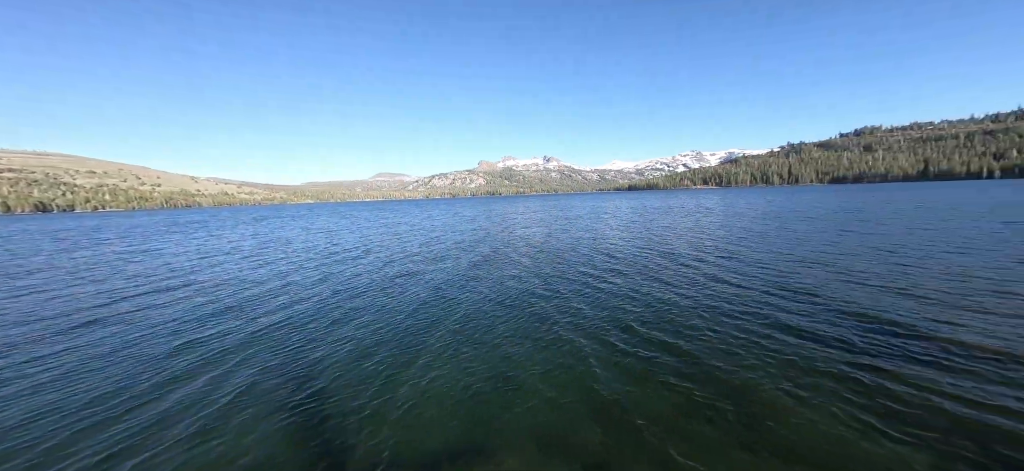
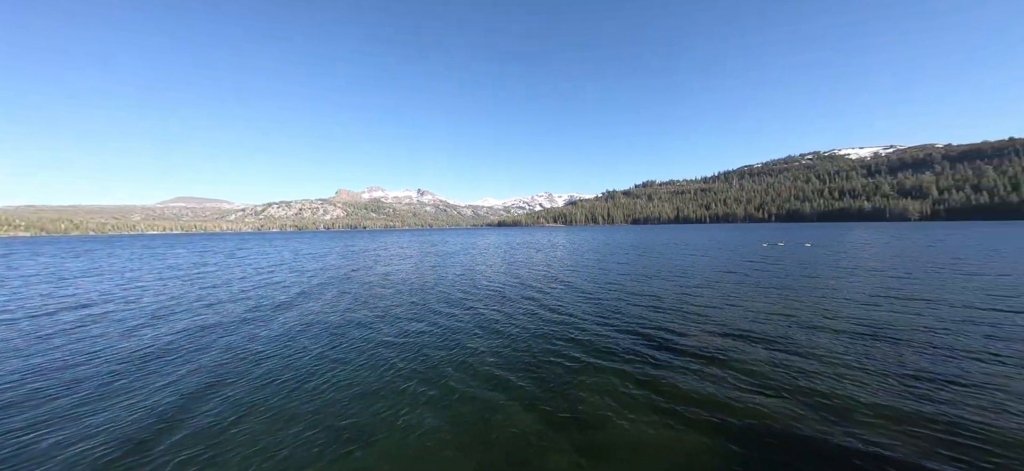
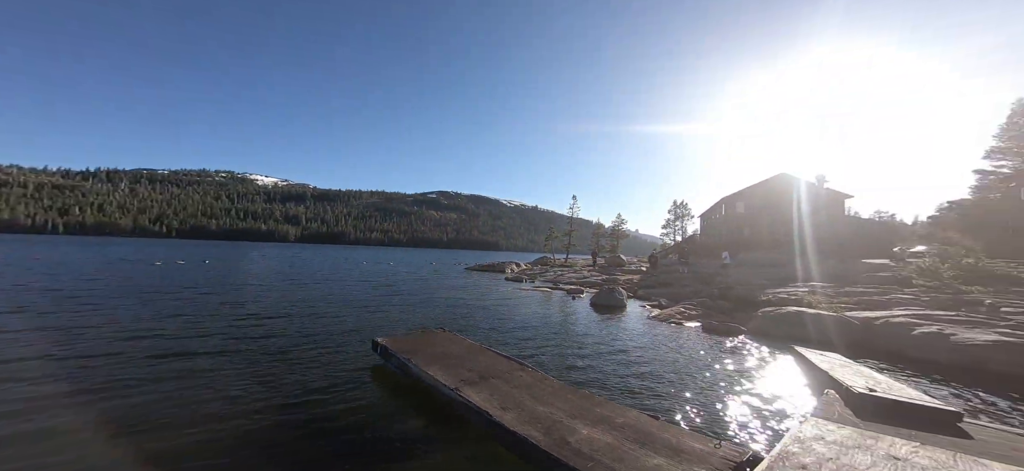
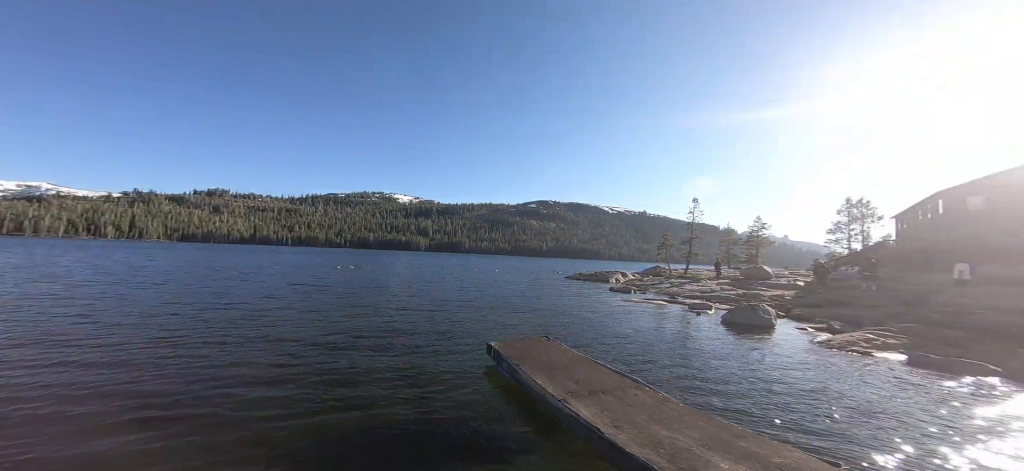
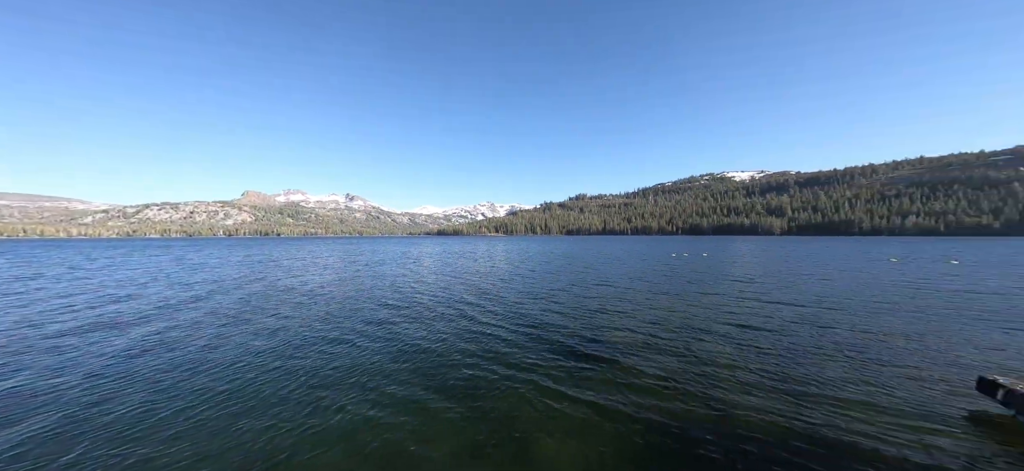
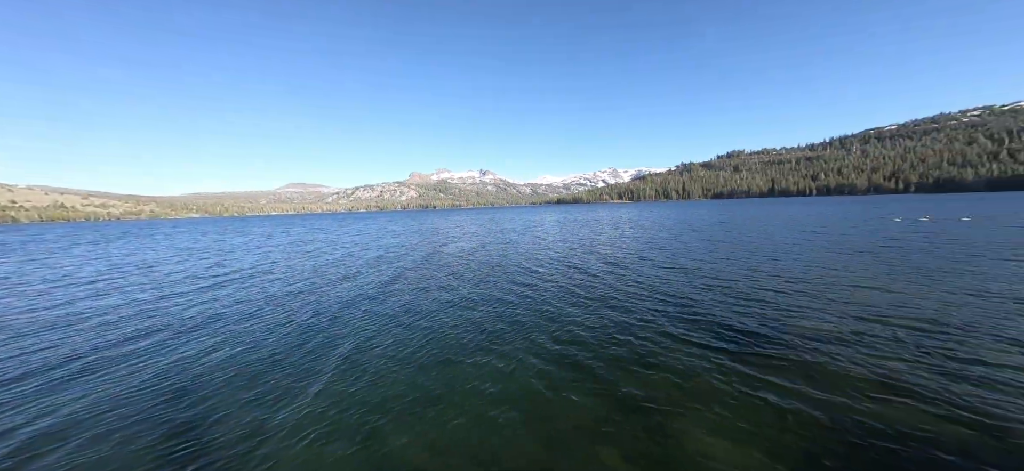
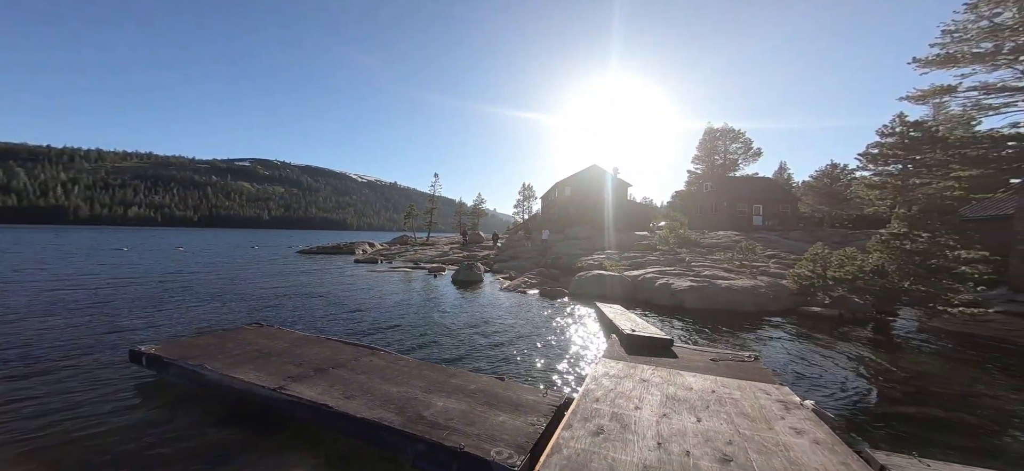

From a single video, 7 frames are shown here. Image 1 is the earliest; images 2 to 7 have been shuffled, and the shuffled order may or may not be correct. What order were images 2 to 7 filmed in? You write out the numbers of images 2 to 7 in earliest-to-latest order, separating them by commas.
6, 2, 5, 4, 3, 7
